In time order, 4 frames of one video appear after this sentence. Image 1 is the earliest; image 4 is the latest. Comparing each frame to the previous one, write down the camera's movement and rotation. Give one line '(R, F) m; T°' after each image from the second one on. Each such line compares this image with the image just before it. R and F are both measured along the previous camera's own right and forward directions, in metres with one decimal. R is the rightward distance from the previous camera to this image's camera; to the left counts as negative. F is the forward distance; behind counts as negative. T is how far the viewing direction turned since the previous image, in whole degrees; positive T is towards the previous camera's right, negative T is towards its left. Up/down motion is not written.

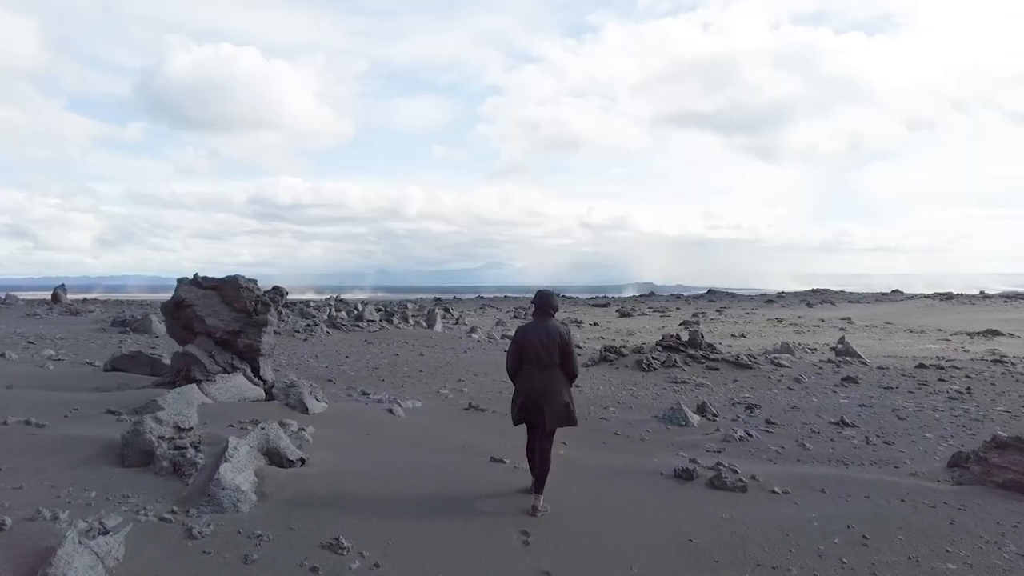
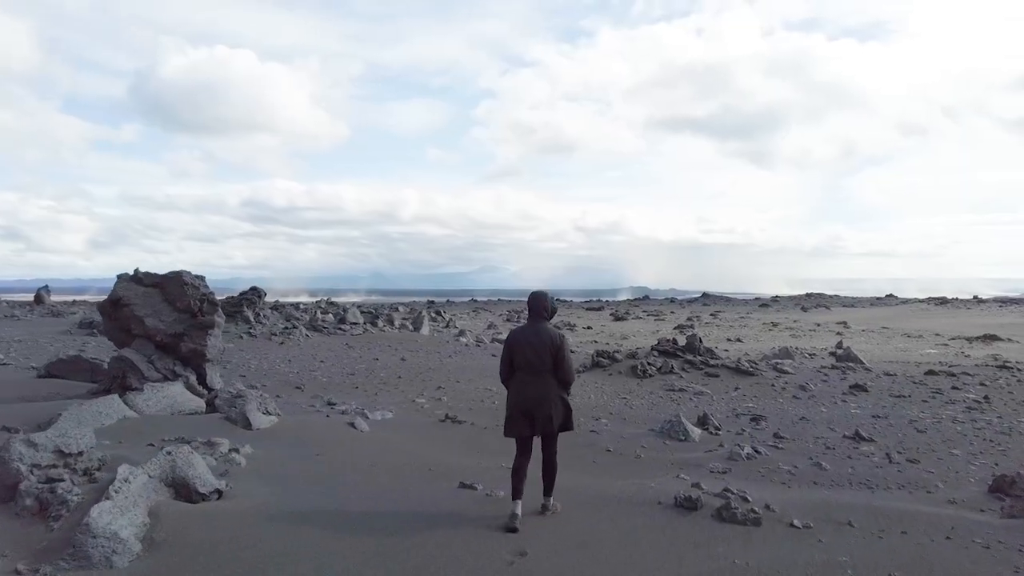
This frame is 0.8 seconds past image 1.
(+0.2, +0.9) m; 0°
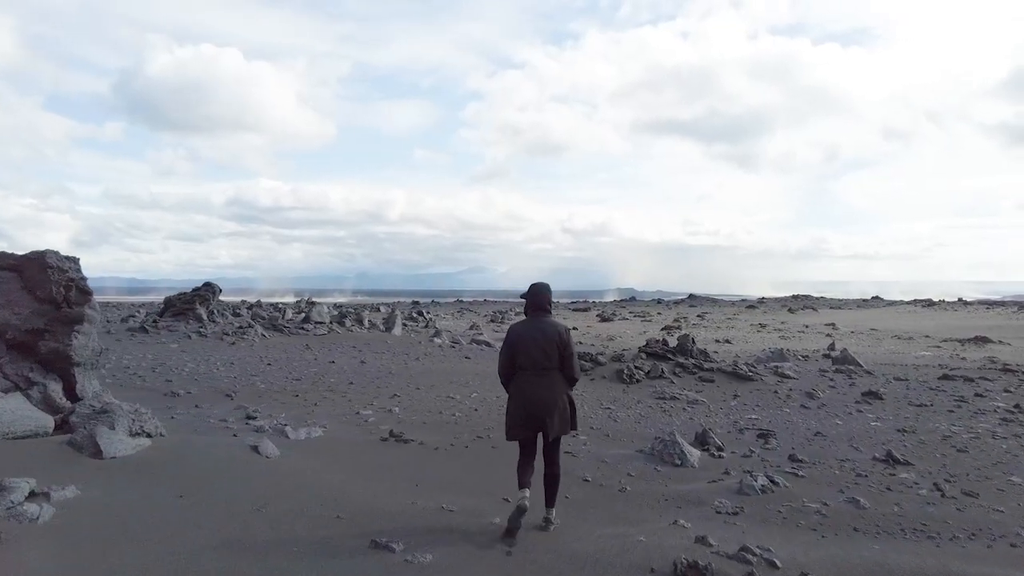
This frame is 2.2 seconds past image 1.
(+0.3, +1.6) m; +1°
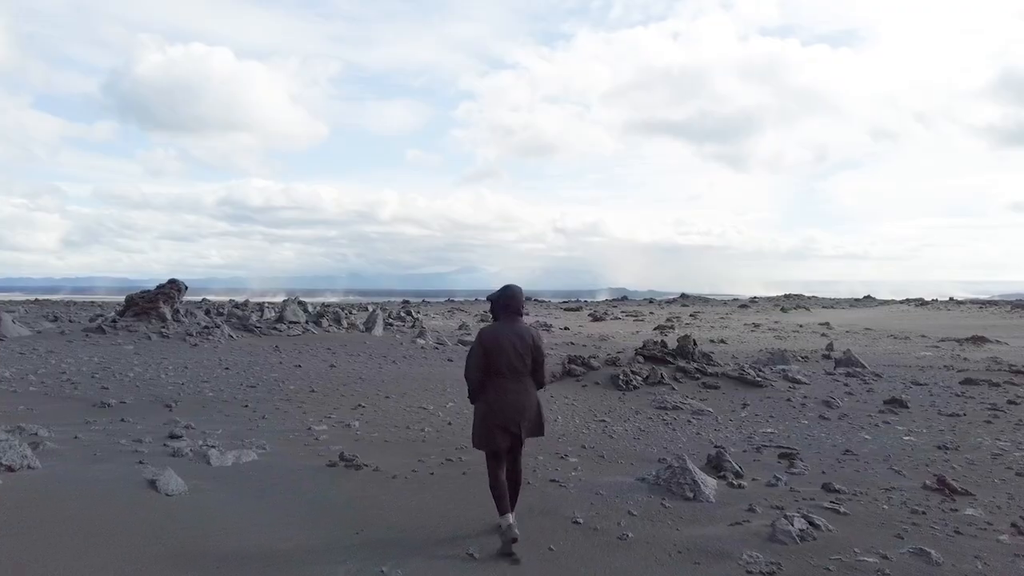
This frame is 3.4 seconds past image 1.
(+0.1, +1.2) m; +1°
